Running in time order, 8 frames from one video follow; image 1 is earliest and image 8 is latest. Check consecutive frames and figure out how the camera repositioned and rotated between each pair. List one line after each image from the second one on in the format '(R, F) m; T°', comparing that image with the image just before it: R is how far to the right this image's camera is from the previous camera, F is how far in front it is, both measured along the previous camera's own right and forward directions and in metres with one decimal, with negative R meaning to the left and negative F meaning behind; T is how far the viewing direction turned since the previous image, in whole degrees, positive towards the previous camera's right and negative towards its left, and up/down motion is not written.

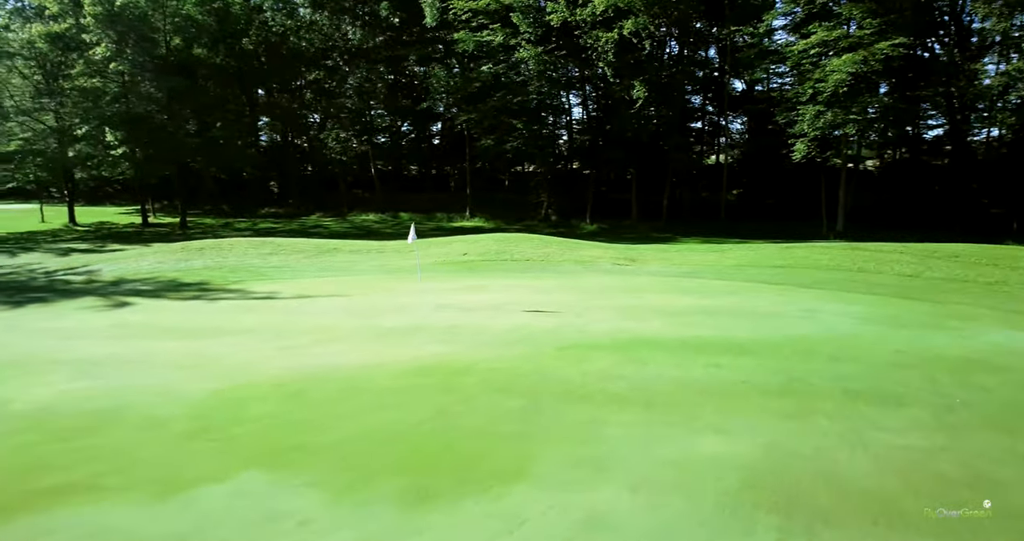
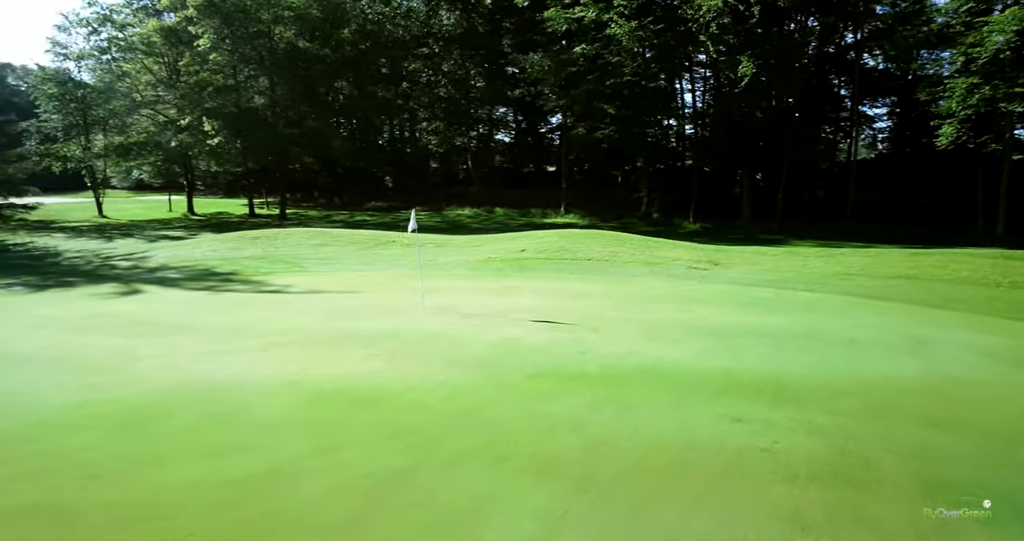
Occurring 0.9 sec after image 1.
(+1.5, +2.2) m; -11°
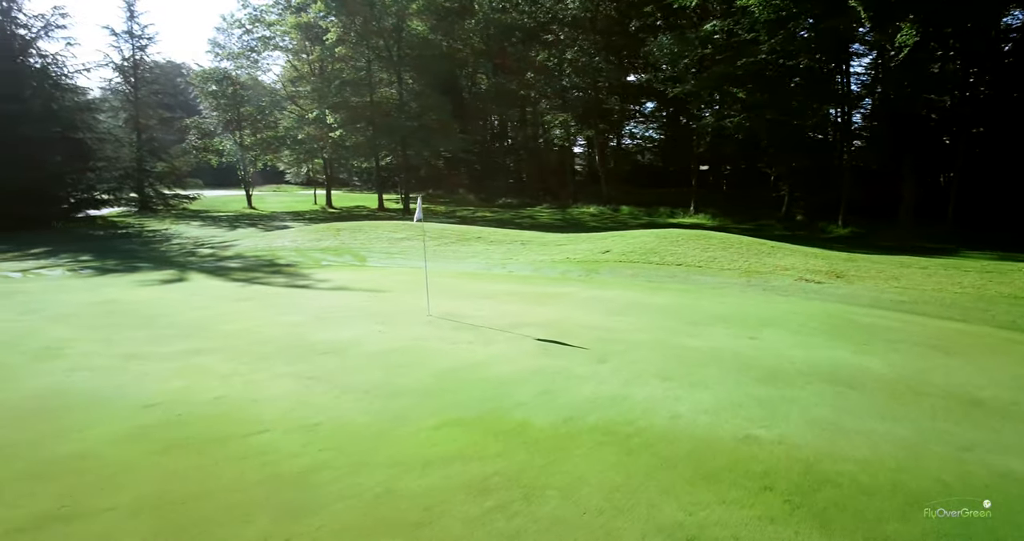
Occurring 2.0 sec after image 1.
(+1.5, +2.0) m; -13°
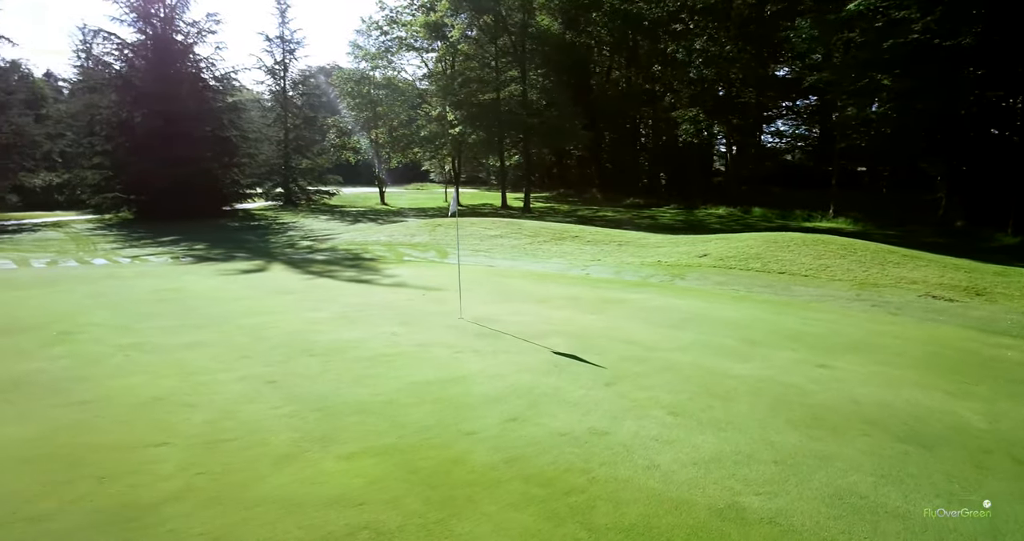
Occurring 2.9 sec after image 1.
(+1.0, +1.0) m; -12°
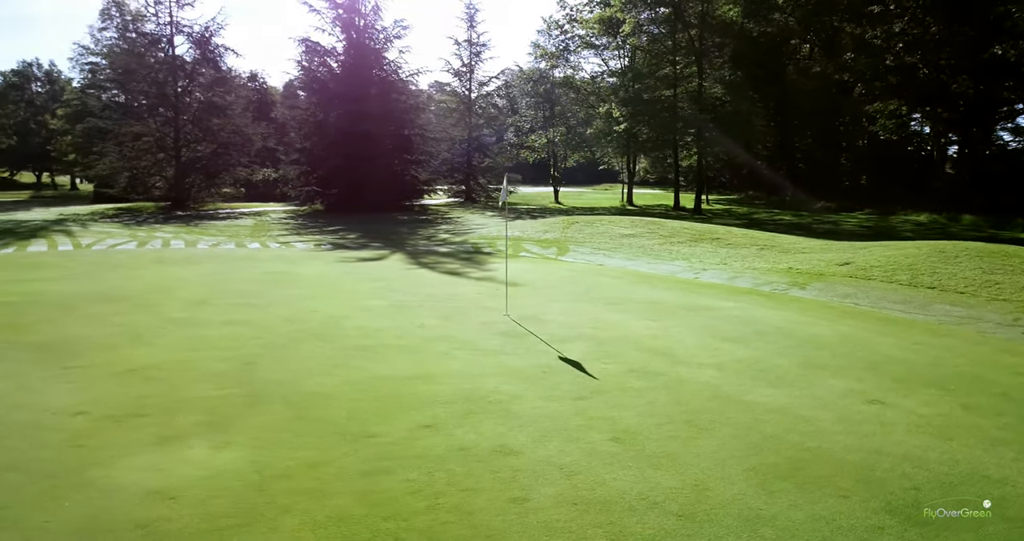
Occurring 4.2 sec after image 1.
(+1.4, +0.7) m; -16°
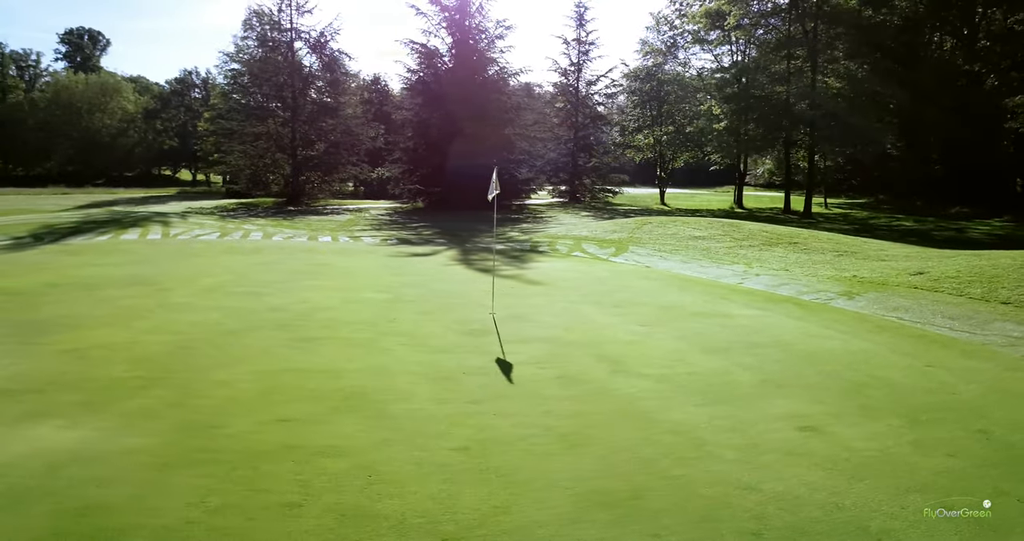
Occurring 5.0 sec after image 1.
(+1.2, +0.4) m; -10°
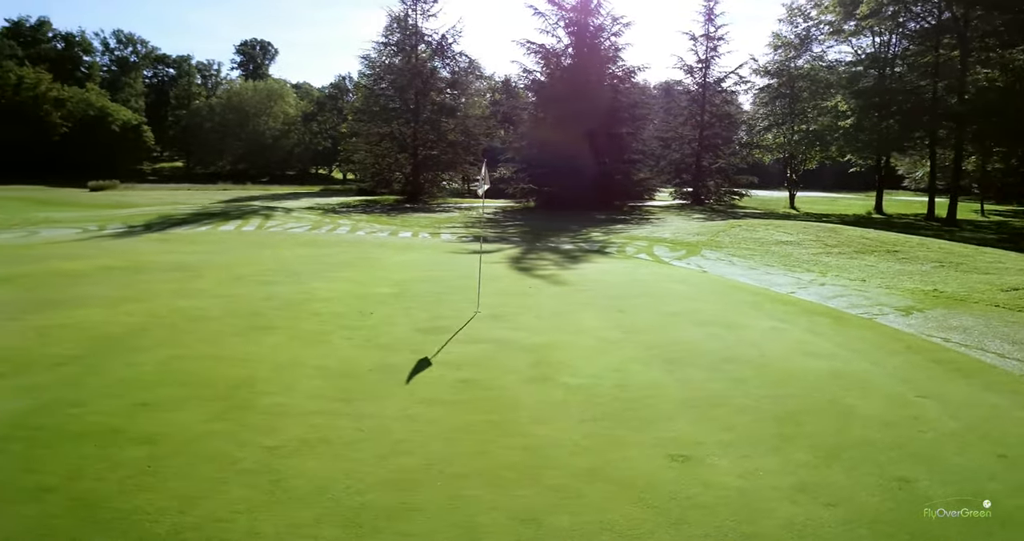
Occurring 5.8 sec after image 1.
(+1.3, +0.4) m; -11°
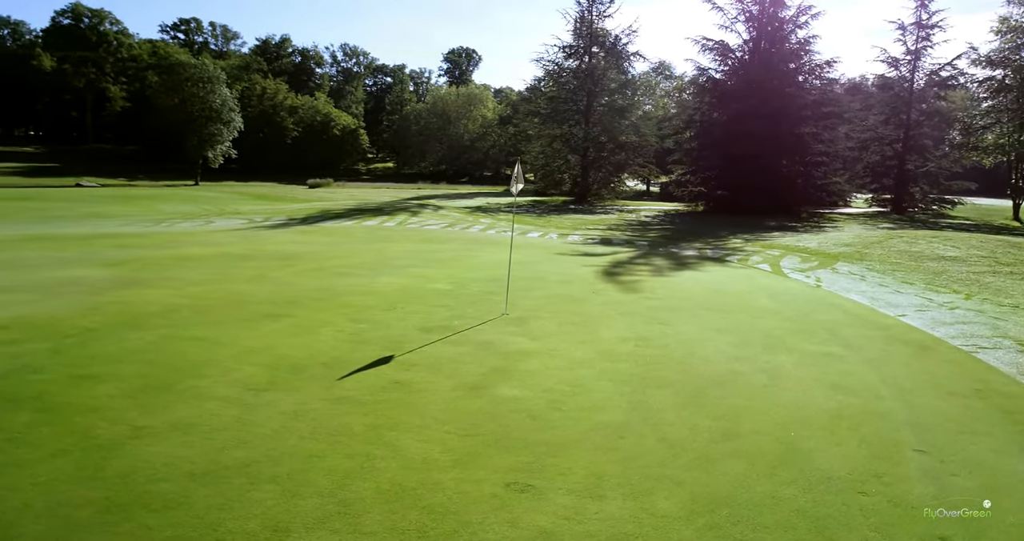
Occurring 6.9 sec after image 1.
(+1.4, +0.4) m; -15°
